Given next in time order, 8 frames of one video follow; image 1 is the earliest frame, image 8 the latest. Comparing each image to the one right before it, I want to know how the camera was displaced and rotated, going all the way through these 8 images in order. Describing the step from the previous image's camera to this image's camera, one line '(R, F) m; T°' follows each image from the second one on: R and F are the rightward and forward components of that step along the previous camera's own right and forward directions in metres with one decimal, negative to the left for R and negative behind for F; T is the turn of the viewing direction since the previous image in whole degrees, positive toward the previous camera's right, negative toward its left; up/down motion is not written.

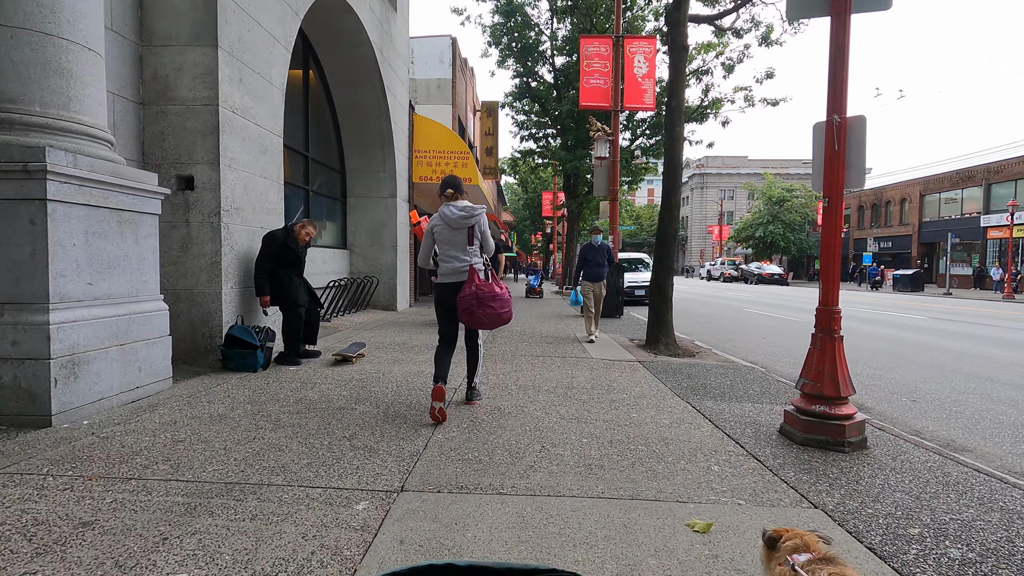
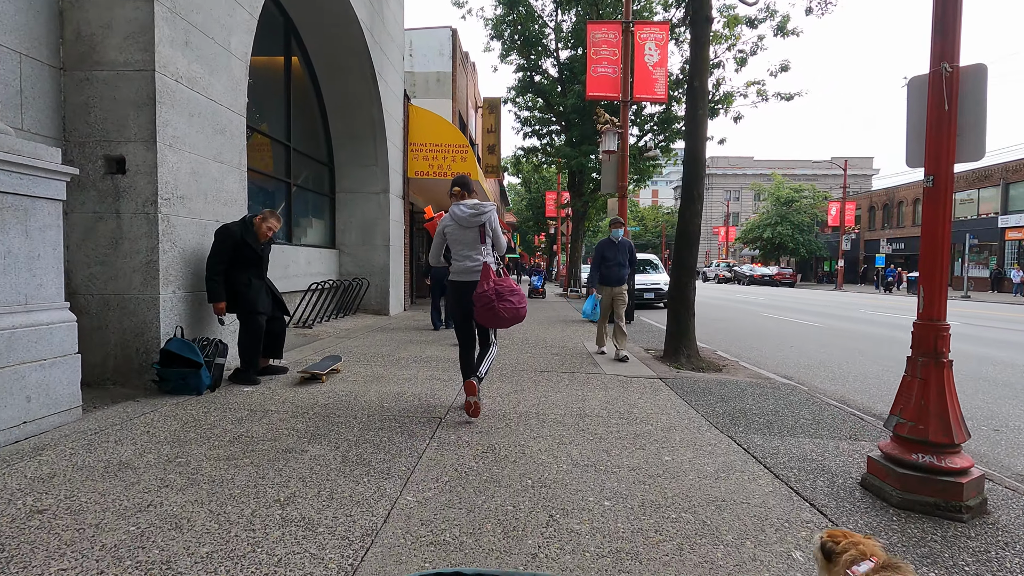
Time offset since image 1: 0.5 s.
(0.0, +1.0) m; 0°
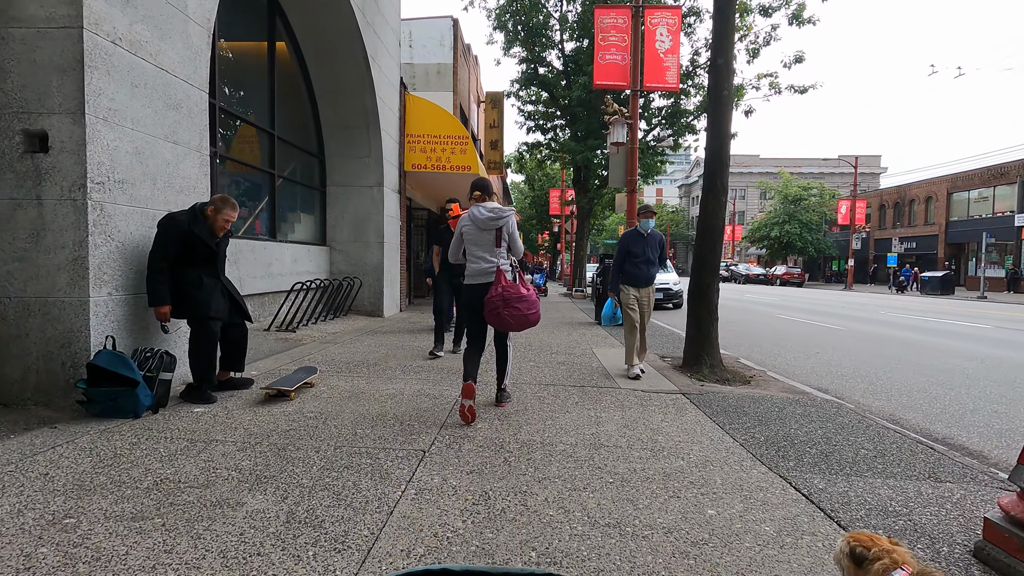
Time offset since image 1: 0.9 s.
(0.0, +0.8) m; 0°
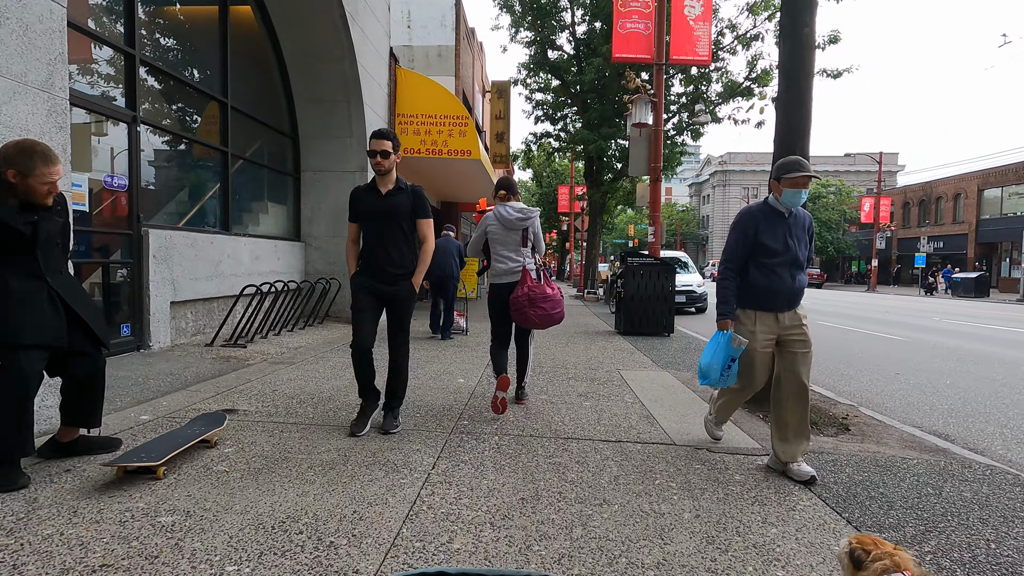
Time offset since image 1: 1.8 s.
(0.0, +1.8) m; -1°
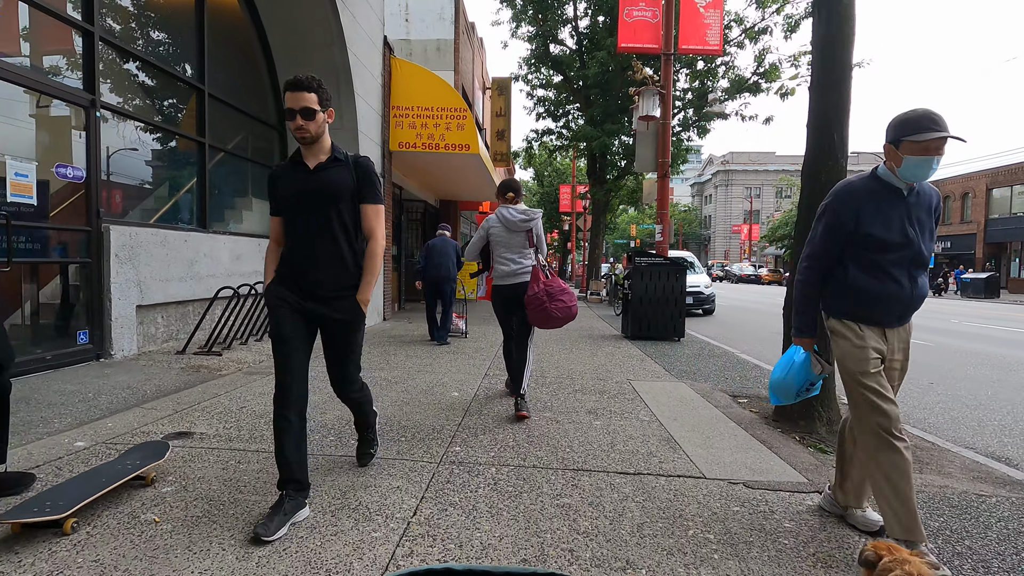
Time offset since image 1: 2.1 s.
(0.0, +0.6) m; 0°
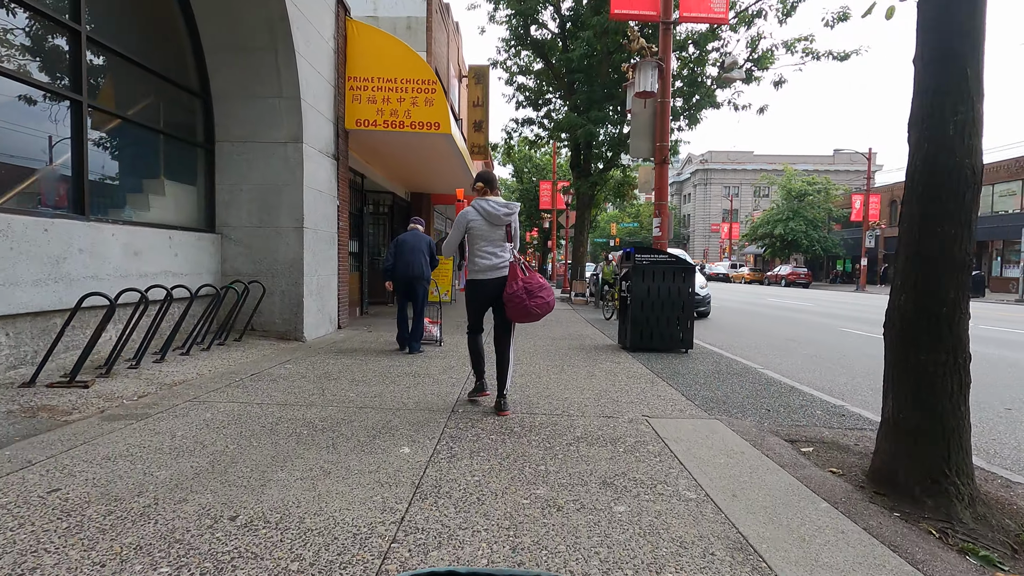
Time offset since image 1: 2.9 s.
(0.0, +1.6) m; +2°
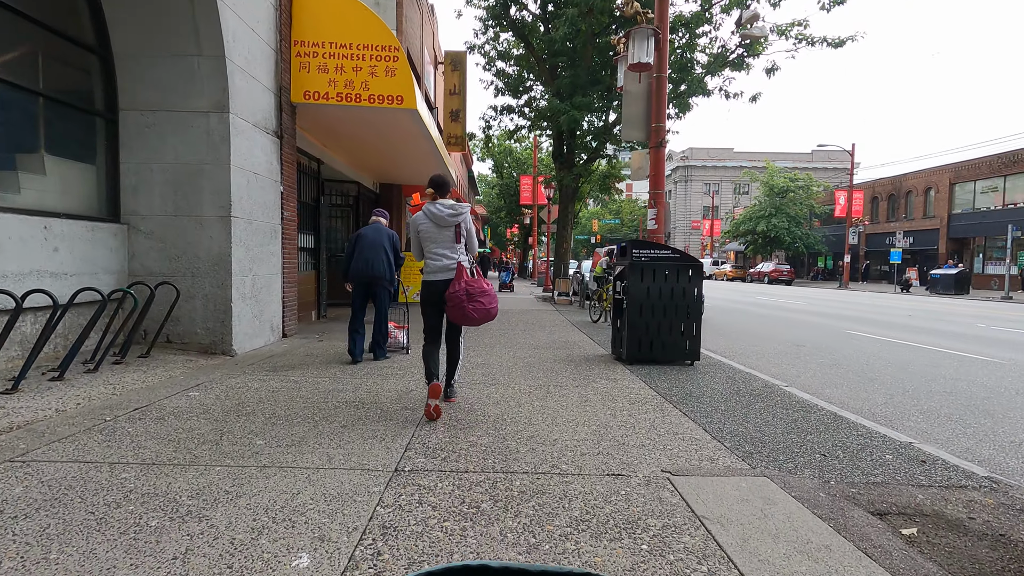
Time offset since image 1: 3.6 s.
(+0.1, +1.3) m; +2°
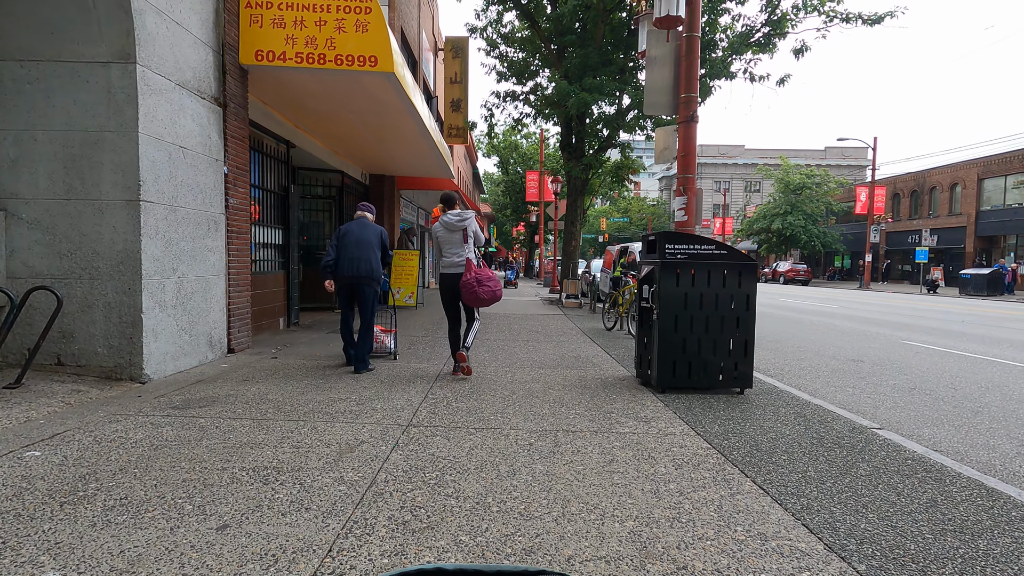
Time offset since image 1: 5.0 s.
(+0.1, +1.5) m; -1°
